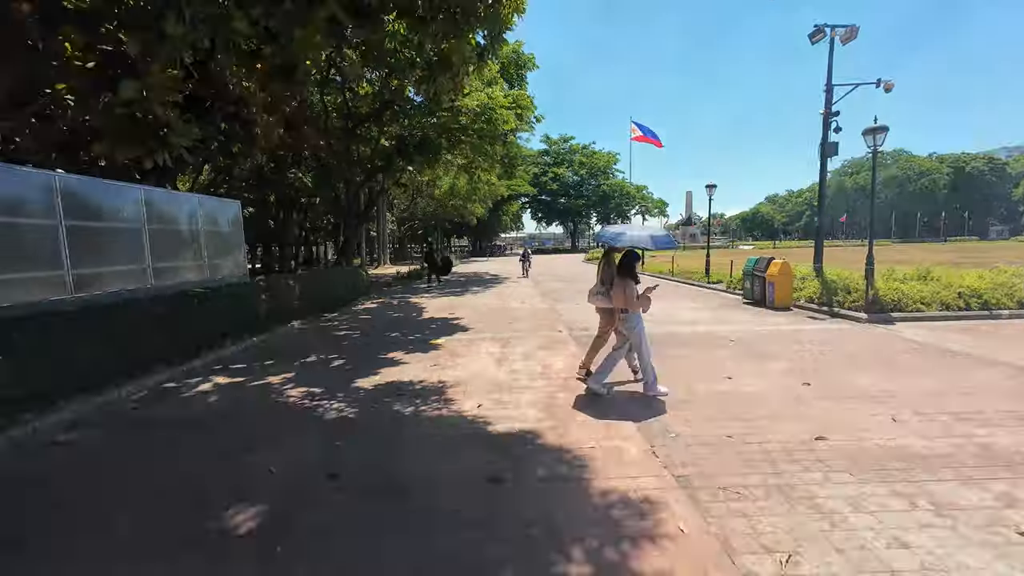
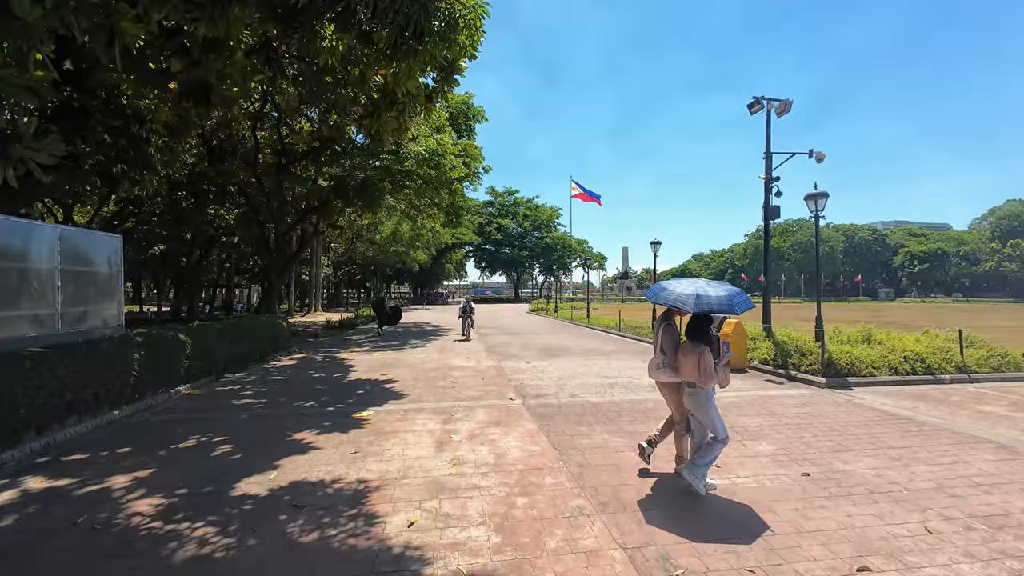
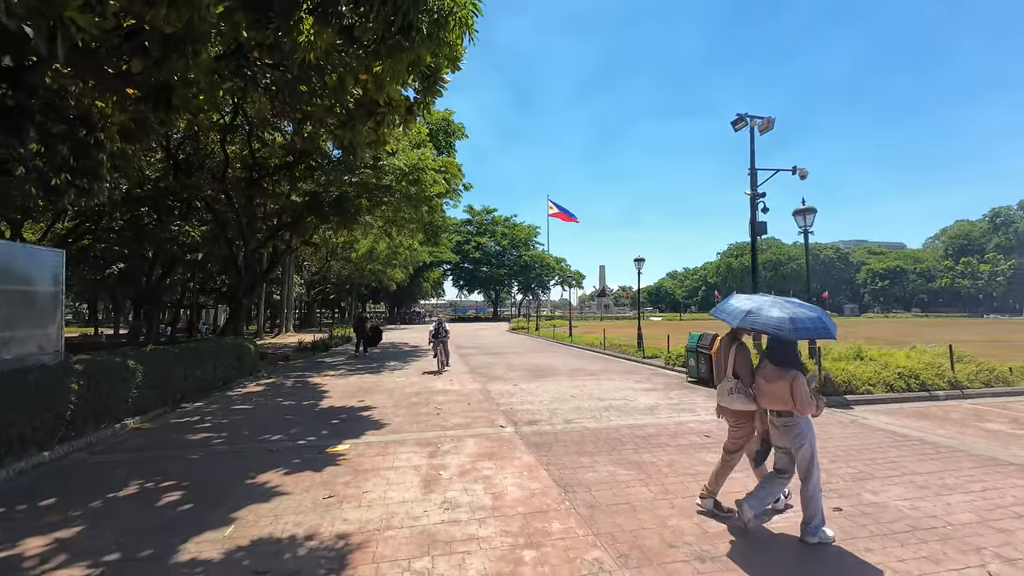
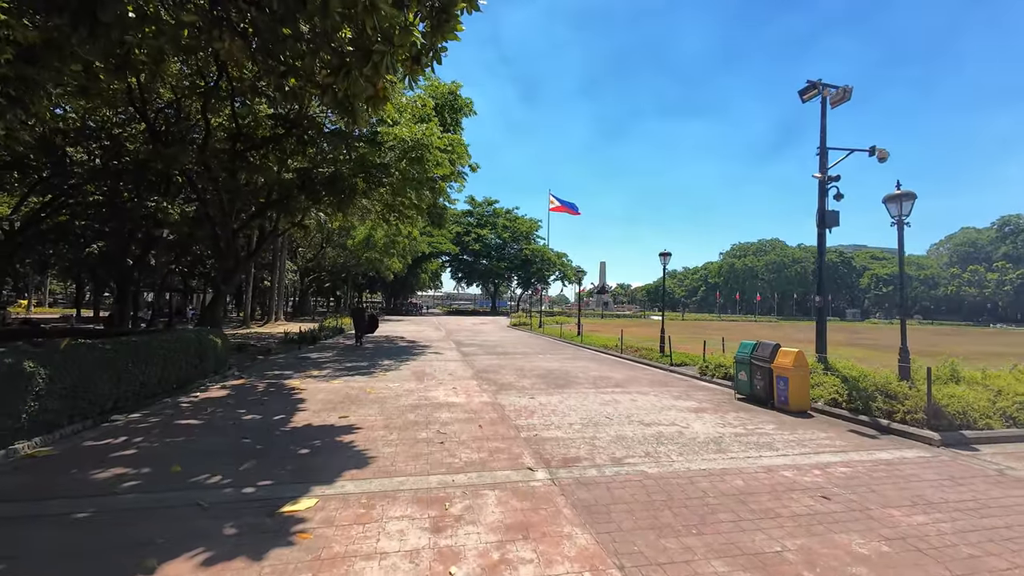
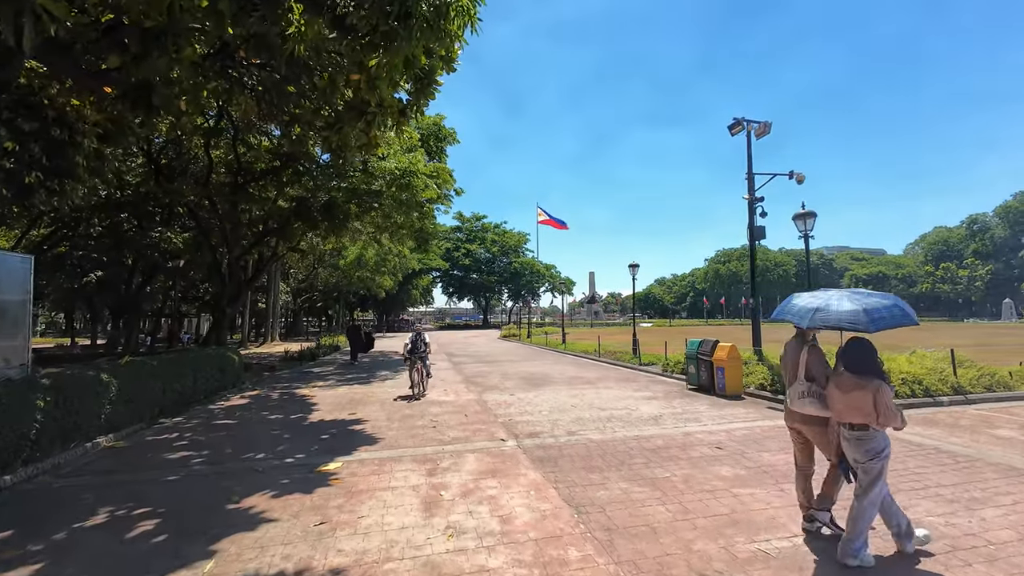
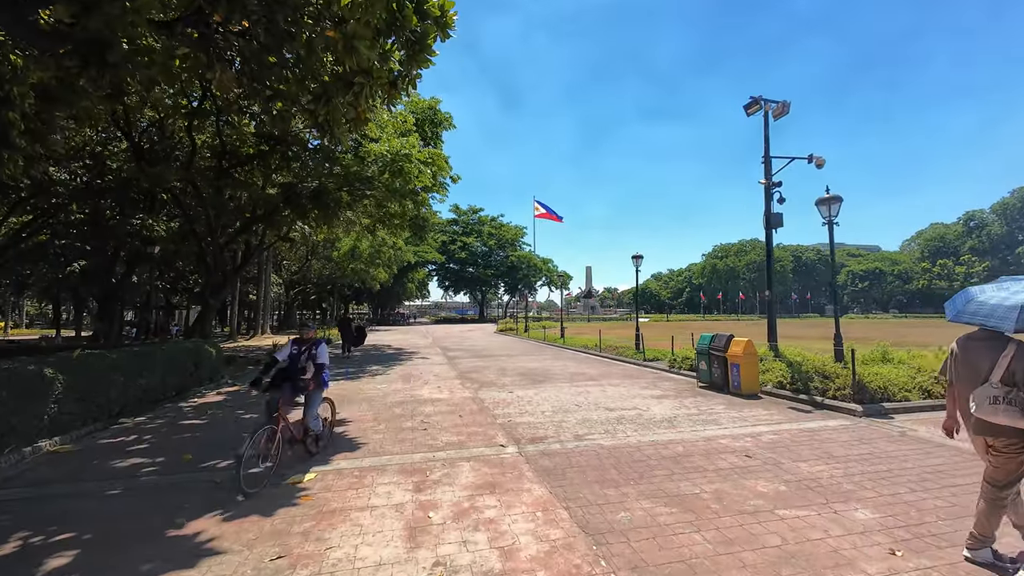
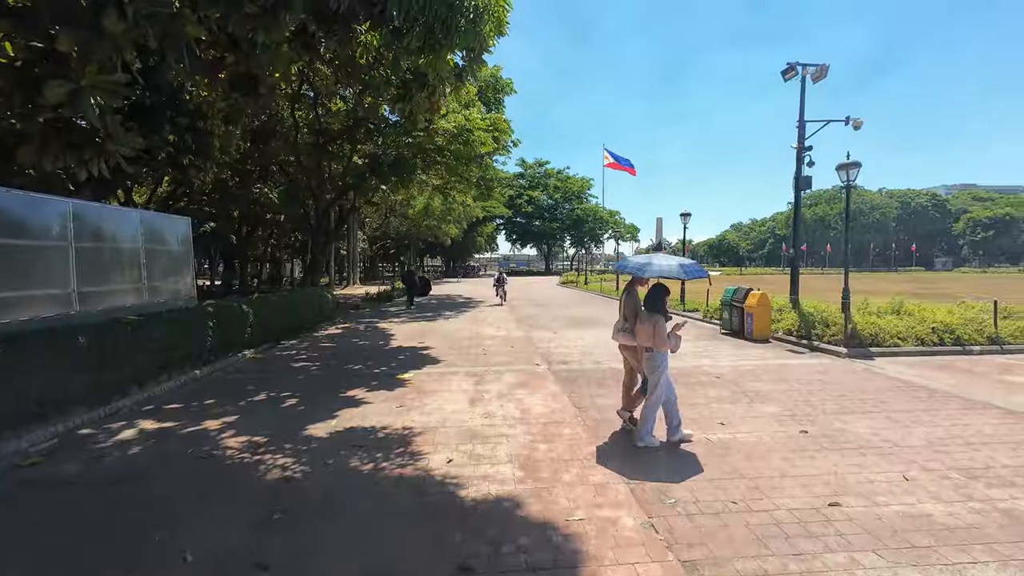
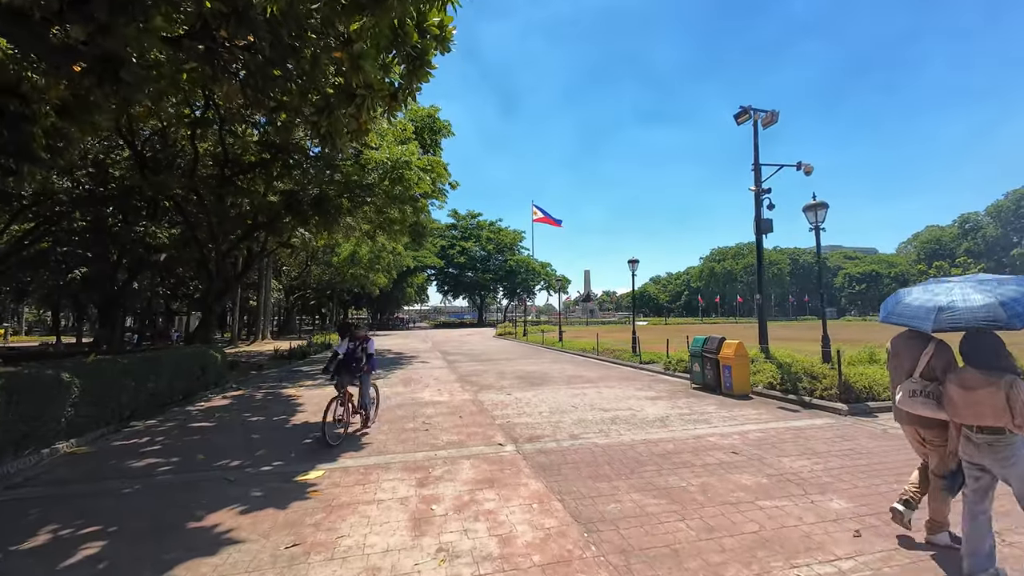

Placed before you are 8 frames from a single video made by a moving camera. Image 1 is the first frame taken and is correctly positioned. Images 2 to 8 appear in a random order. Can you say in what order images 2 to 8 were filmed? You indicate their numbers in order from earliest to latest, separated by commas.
7, 2, 3, 5, 8, 6, 4
